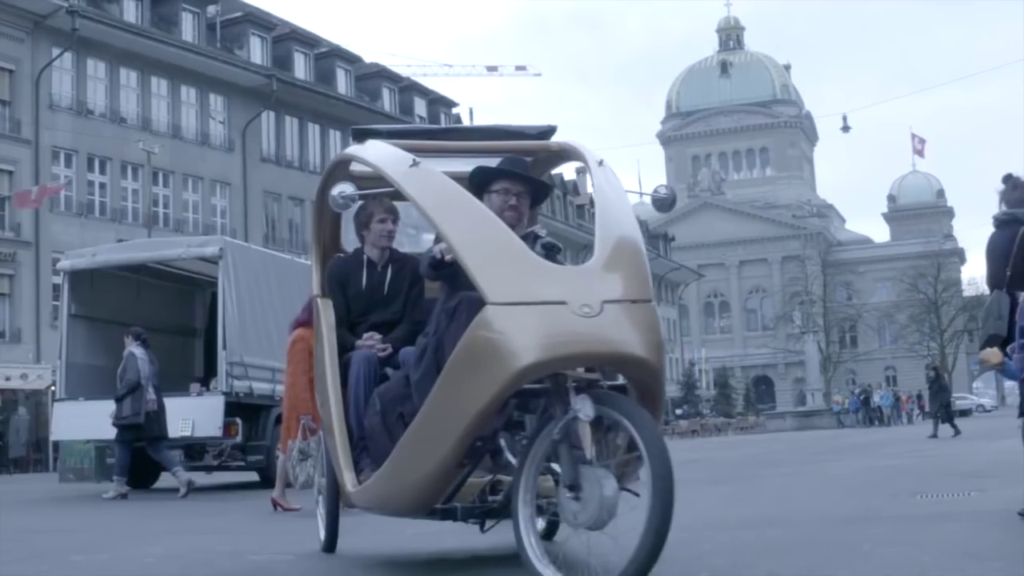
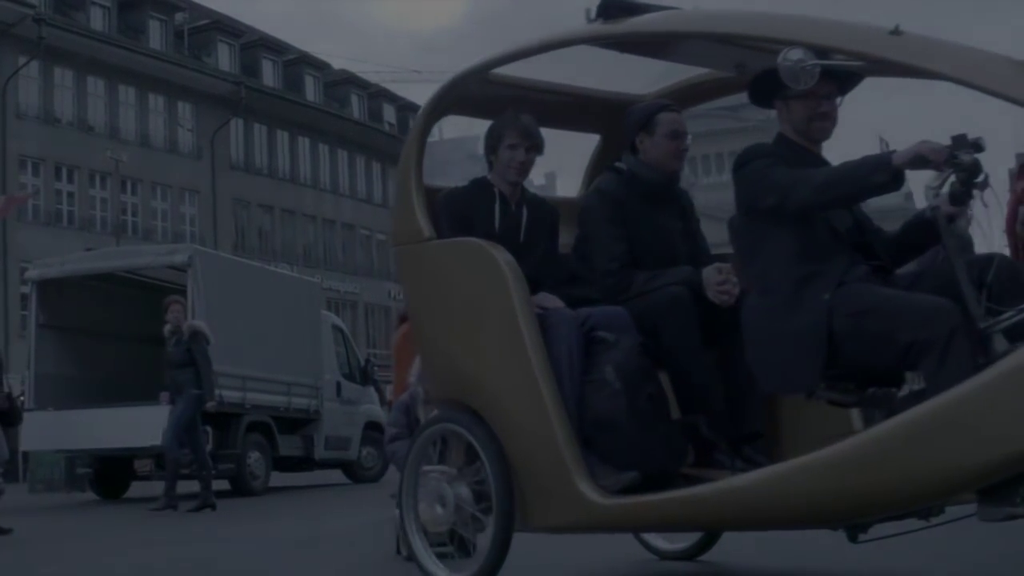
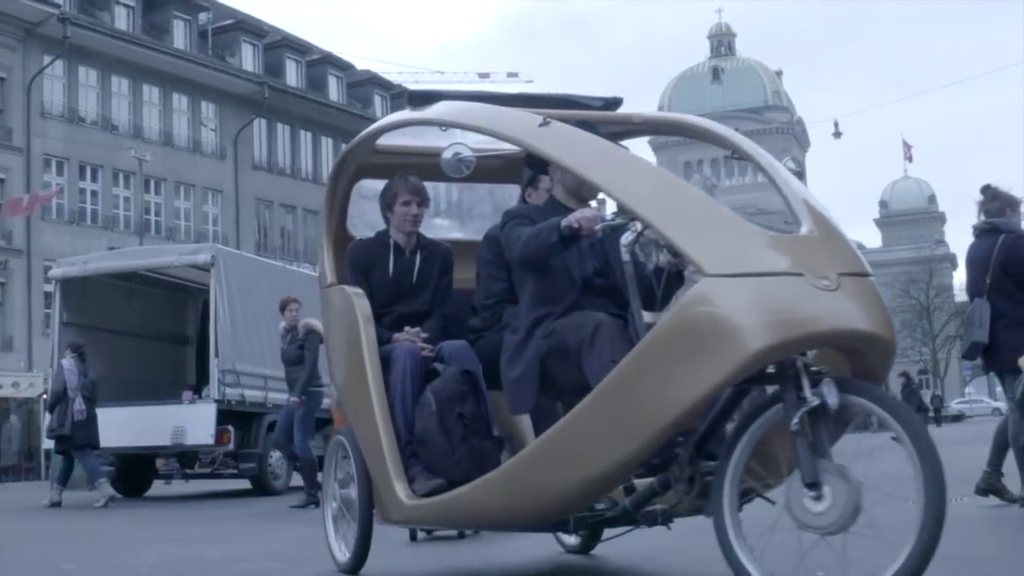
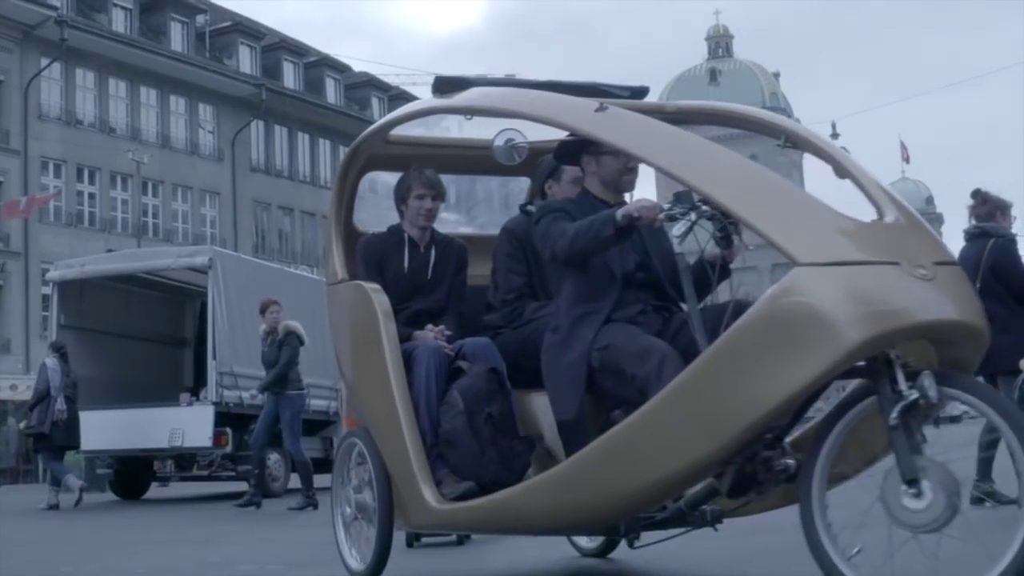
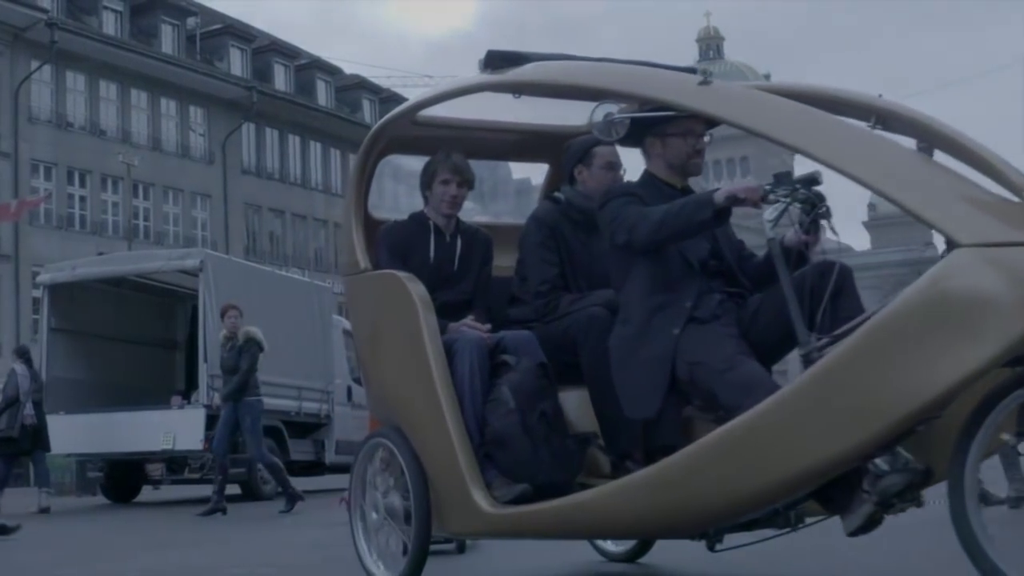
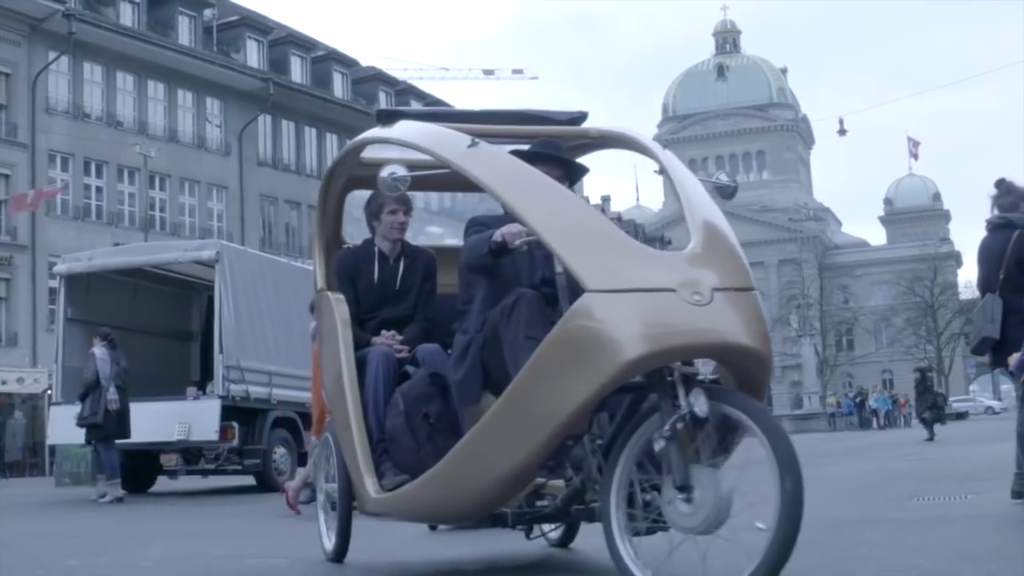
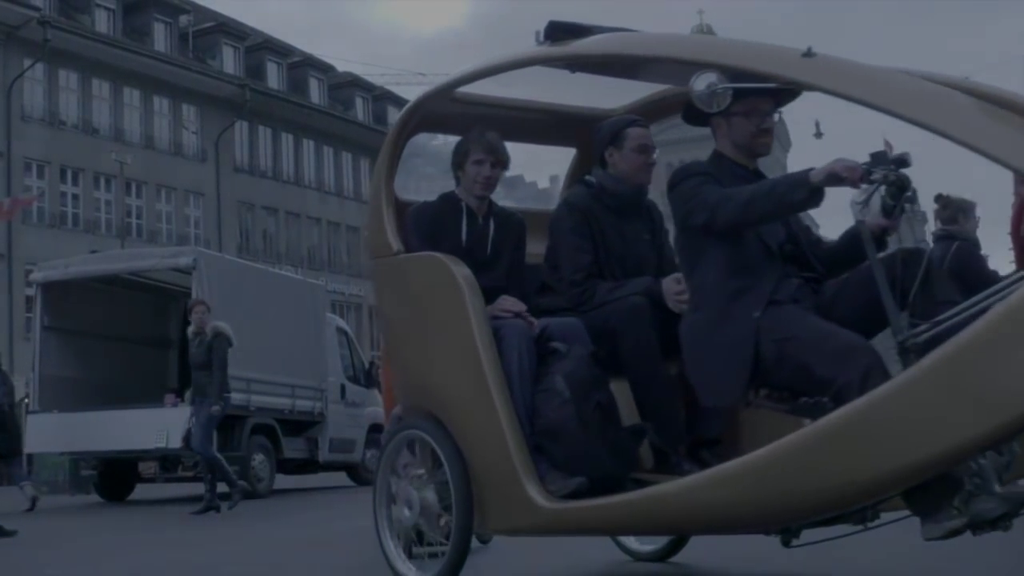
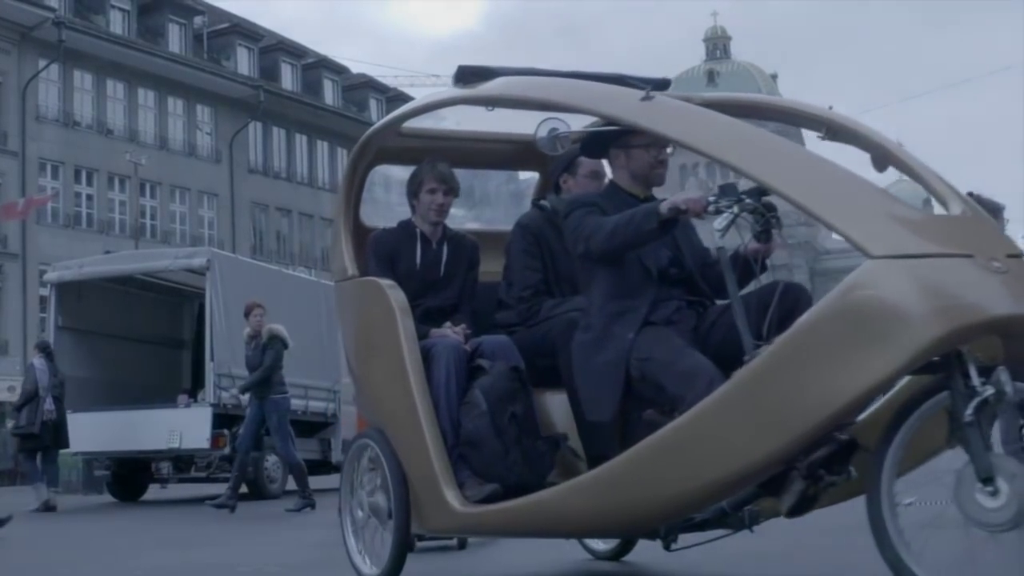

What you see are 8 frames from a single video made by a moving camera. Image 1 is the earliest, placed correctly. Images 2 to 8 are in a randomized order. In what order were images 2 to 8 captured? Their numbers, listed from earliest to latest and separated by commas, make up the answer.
6, 3, 4, 8, 5, 7, 2
